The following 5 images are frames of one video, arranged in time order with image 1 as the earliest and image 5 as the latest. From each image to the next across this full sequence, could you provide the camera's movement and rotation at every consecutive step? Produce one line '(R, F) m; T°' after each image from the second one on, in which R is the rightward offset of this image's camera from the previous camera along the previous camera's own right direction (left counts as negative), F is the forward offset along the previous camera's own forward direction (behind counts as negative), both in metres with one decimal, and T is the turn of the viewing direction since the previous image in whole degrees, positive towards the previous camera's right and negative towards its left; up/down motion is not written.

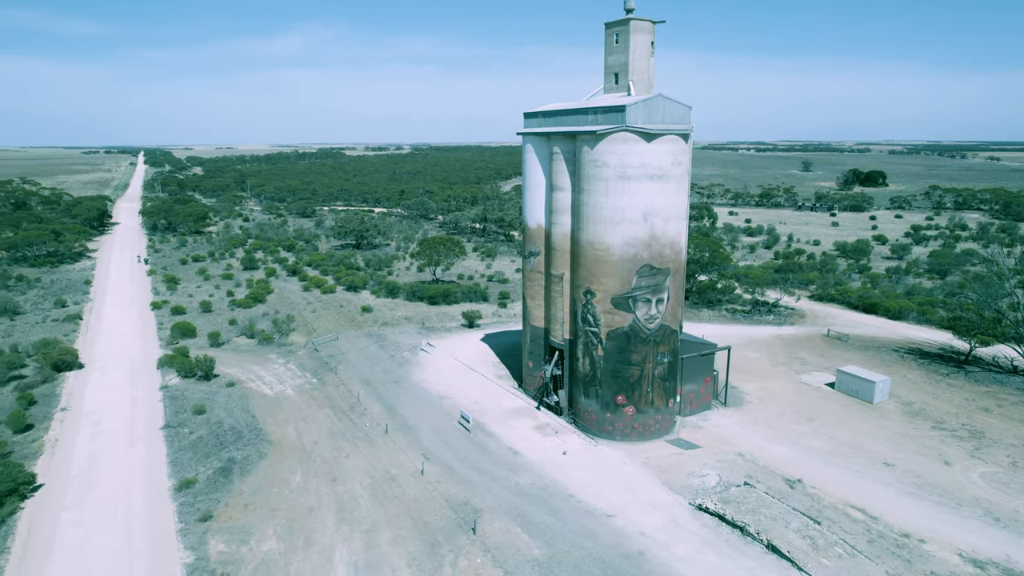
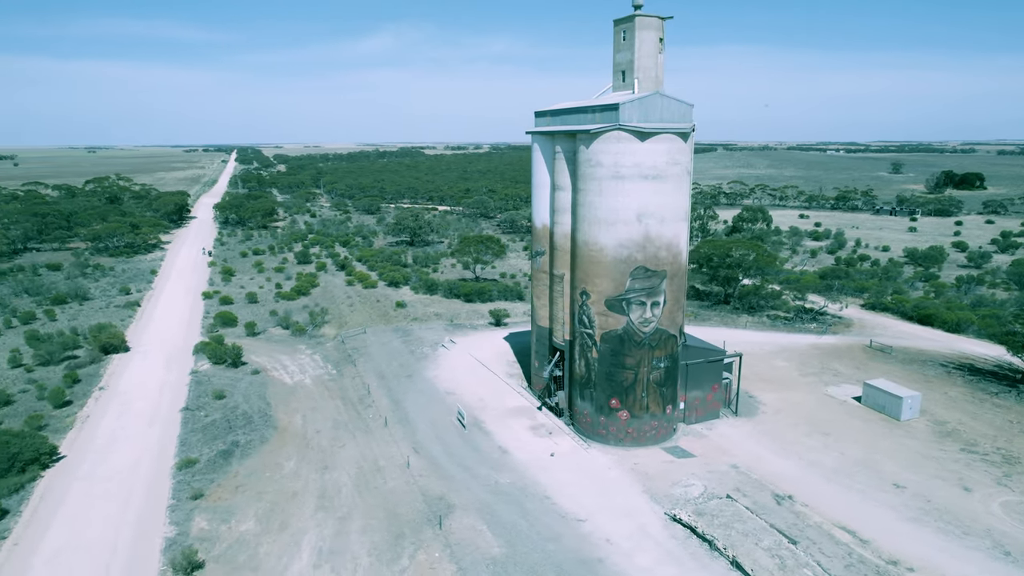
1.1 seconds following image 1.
(+3.3, +0.2) m; -7°
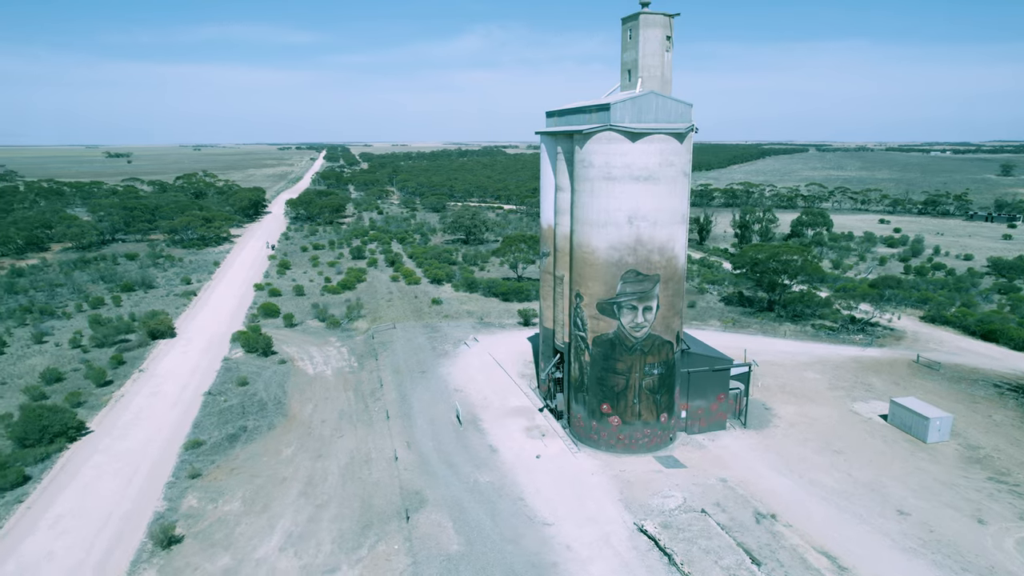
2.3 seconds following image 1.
(+3.5, +0.2) m; -7°
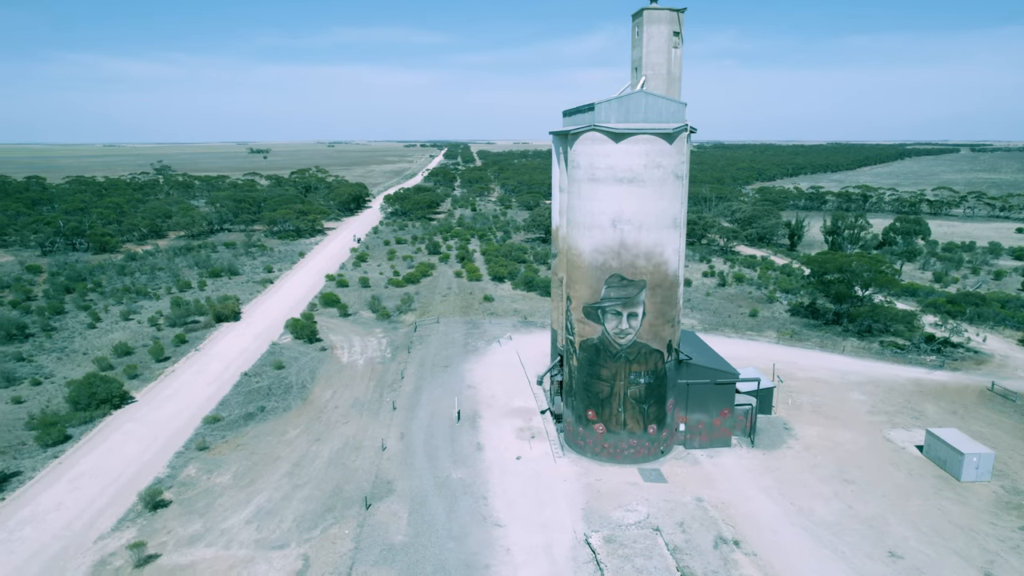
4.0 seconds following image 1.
(+5.1, +0.4) m; -10°
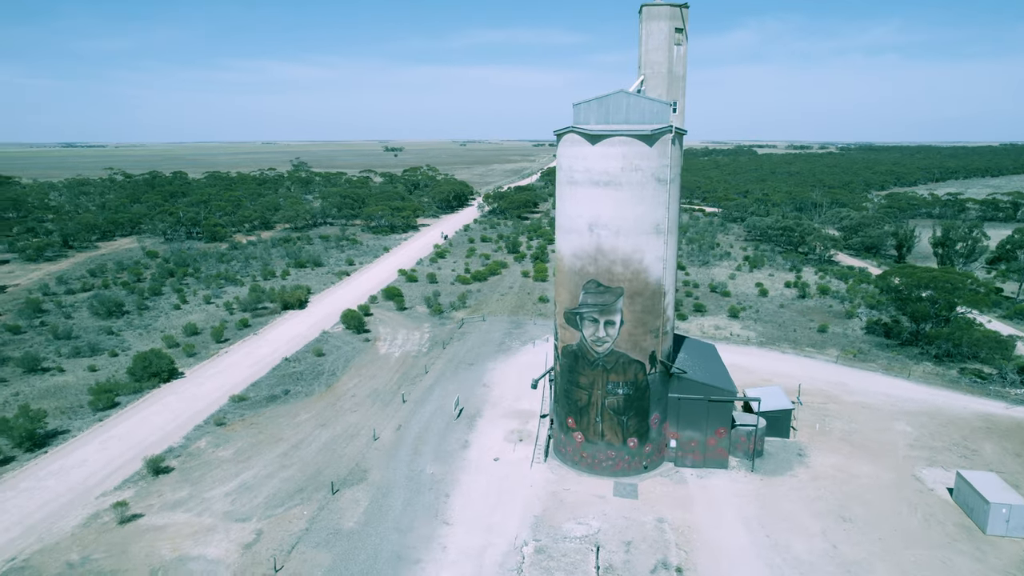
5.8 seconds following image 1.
(+5.4, +0.6) m; -11°
